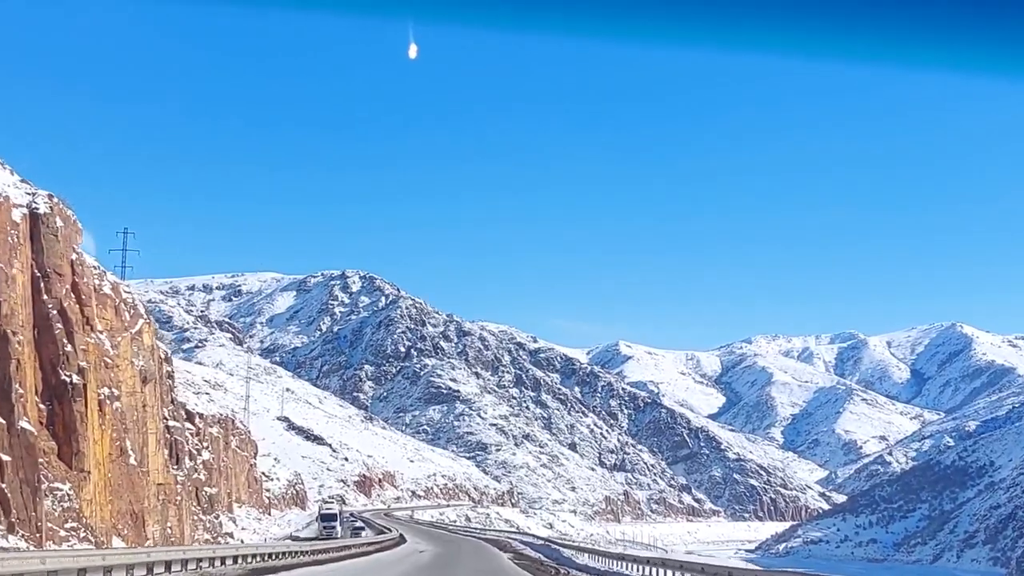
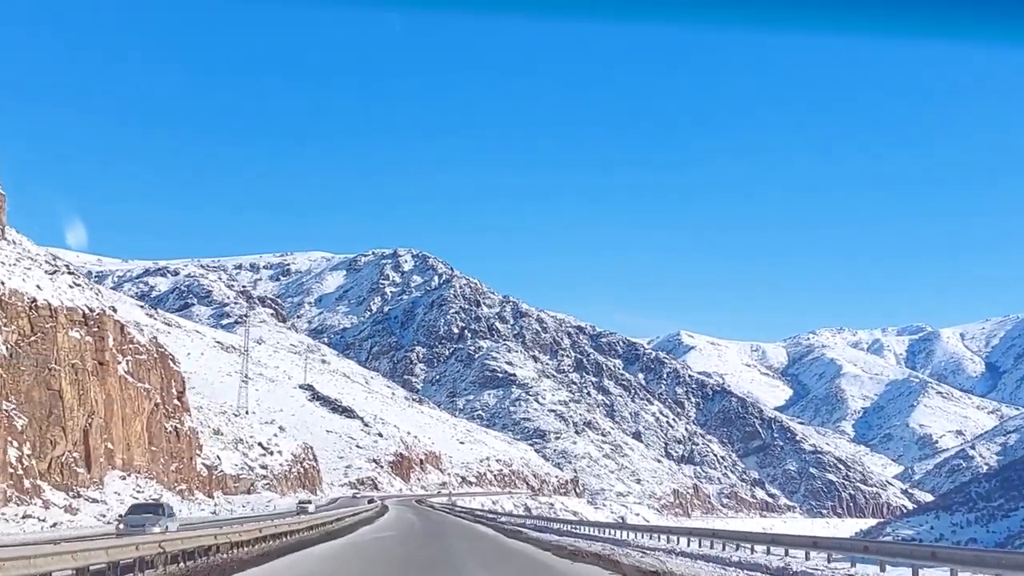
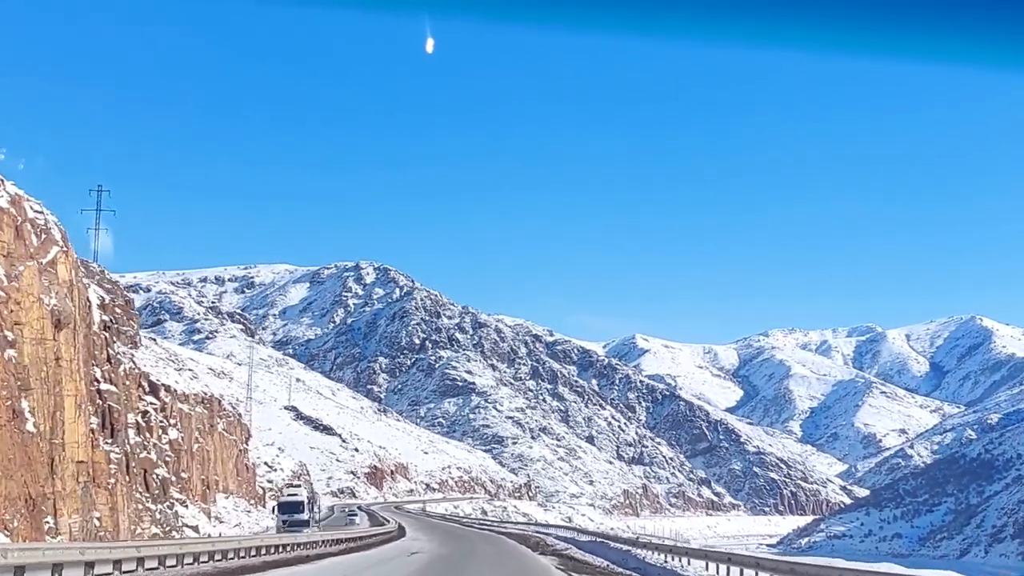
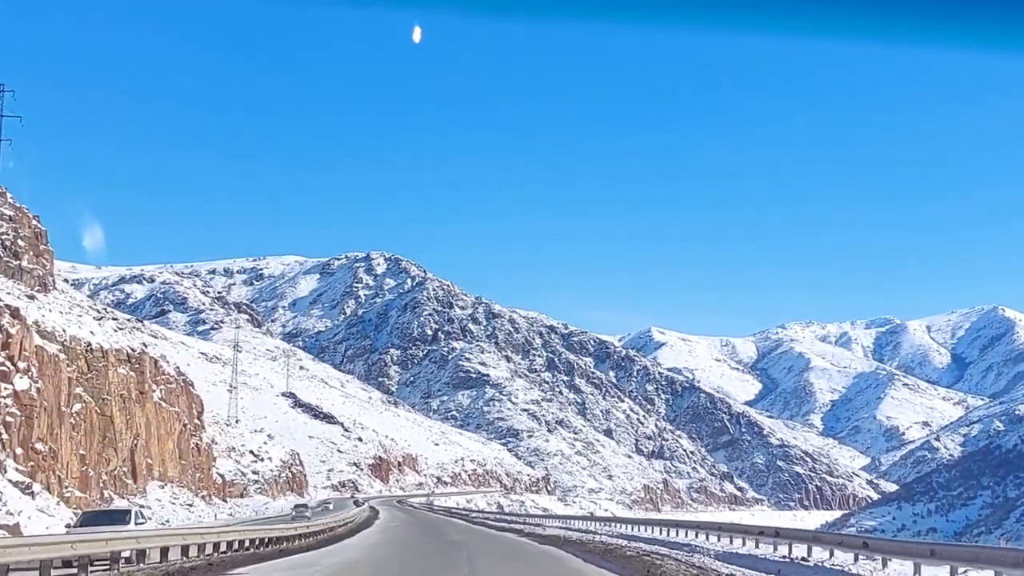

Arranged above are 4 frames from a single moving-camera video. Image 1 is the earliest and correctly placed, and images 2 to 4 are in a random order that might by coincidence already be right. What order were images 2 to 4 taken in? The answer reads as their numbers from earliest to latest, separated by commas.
3, 4, 2
